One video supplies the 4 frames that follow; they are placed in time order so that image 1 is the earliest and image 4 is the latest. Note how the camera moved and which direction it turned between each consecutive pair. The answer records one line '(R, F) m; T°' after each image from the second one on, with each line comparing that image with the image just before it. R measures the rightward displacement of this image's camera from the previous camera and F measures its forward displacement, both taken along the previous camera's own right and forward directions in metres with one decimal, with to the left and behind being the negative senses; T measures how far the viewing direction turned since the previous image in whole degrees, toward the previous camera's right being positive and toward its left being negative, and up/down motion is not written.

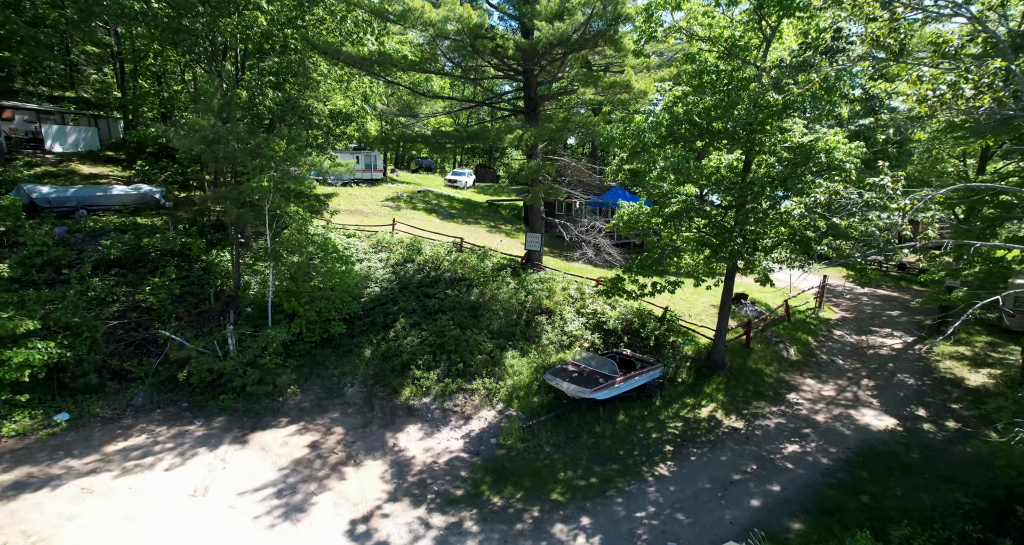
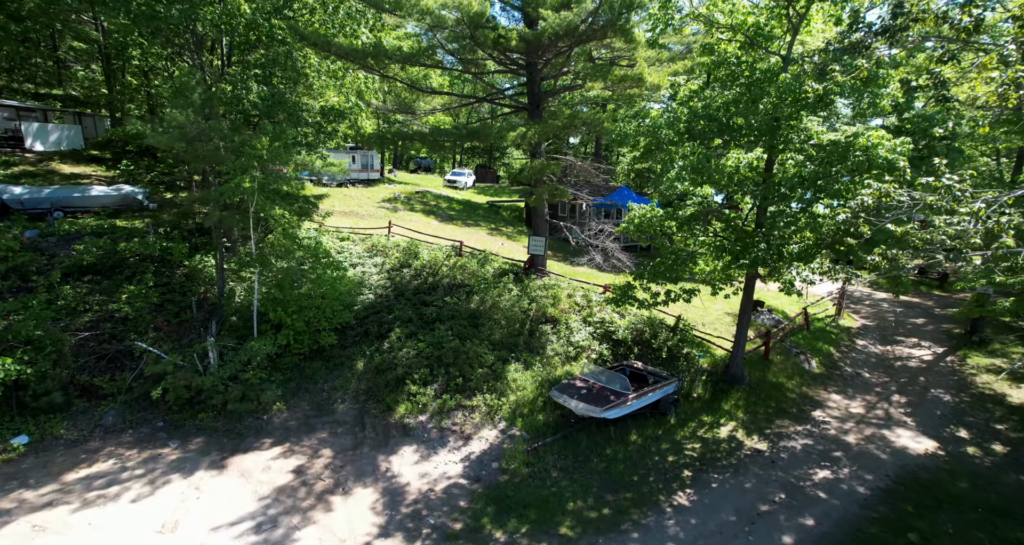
(-0.1, +0.9) m; 0°
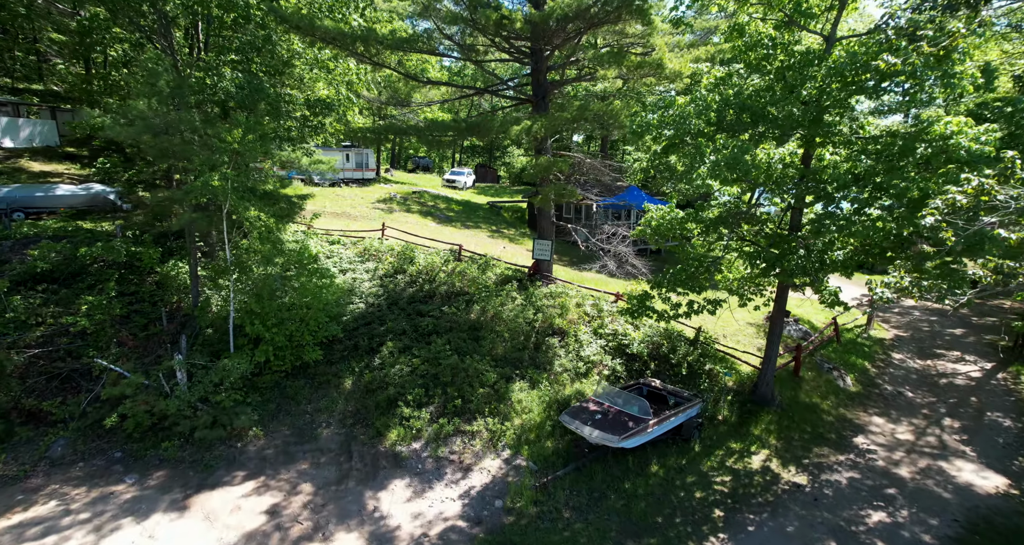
(-0.1, +1.3) m; 0°
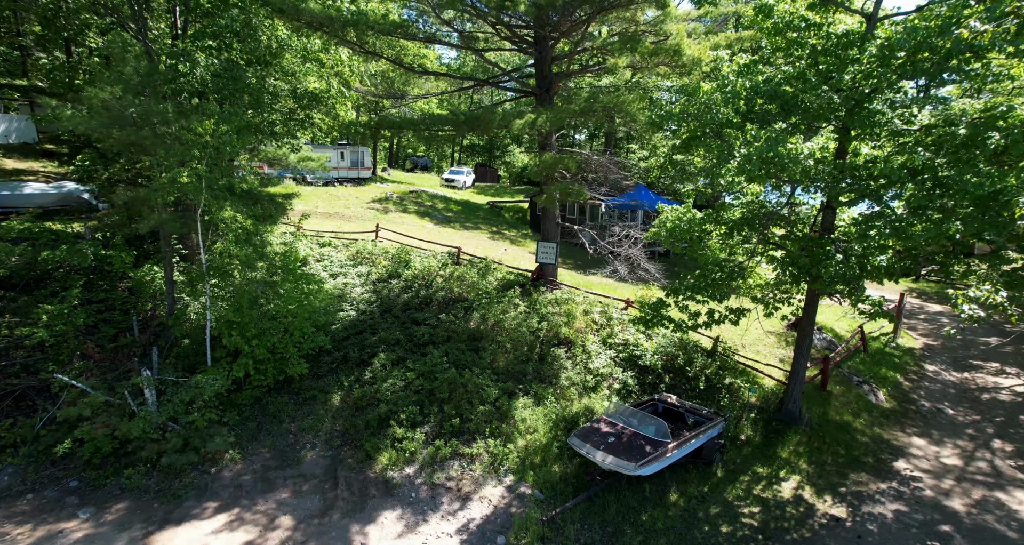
(-0.1, +1.0) m; 0°
